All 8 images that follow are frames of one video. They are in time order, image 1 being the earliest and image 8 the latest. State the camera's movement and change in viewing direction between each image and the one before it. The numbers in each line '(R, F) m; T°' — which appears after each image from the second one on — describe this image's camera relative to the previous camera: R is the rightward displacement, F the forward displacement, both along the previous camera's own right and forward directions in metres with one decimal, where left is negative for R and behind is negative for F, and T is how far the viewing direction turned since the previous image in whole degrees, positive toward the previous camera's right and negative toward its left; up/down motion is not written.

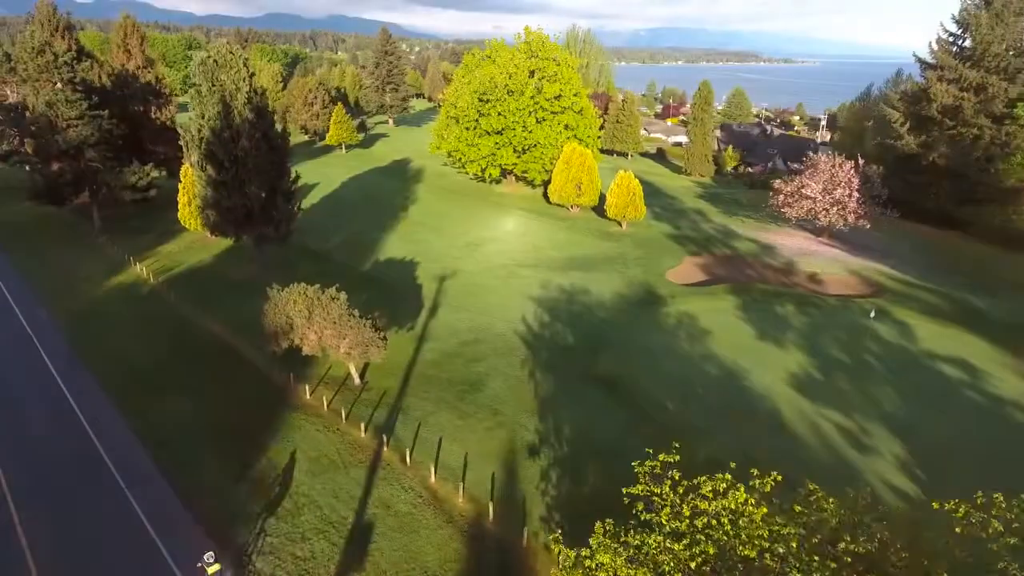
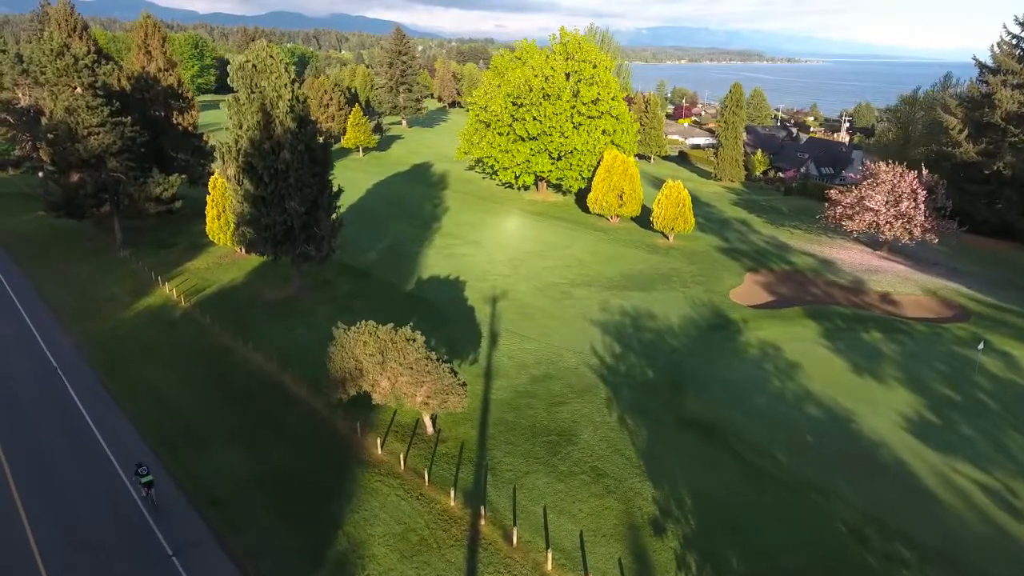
(-2.6, +2.2) m; 0°
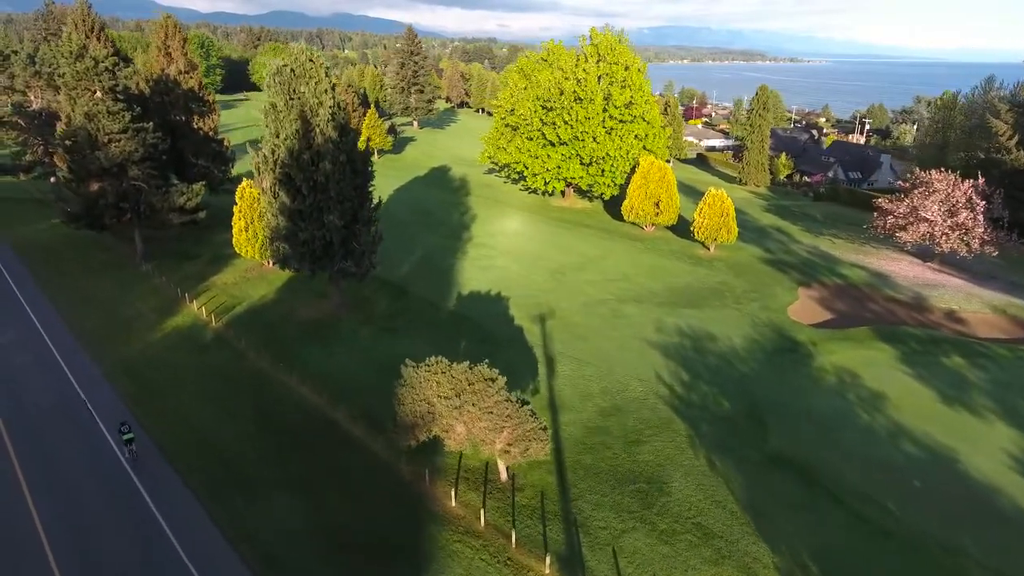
(-2.1, +1.7) m; 0°
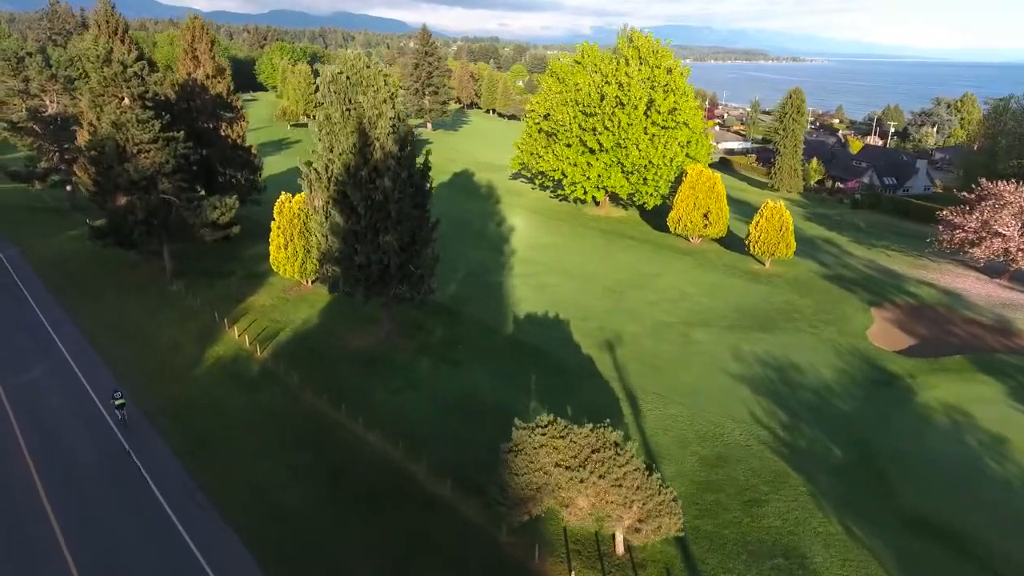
(-2.6, +2.0) m; 0°
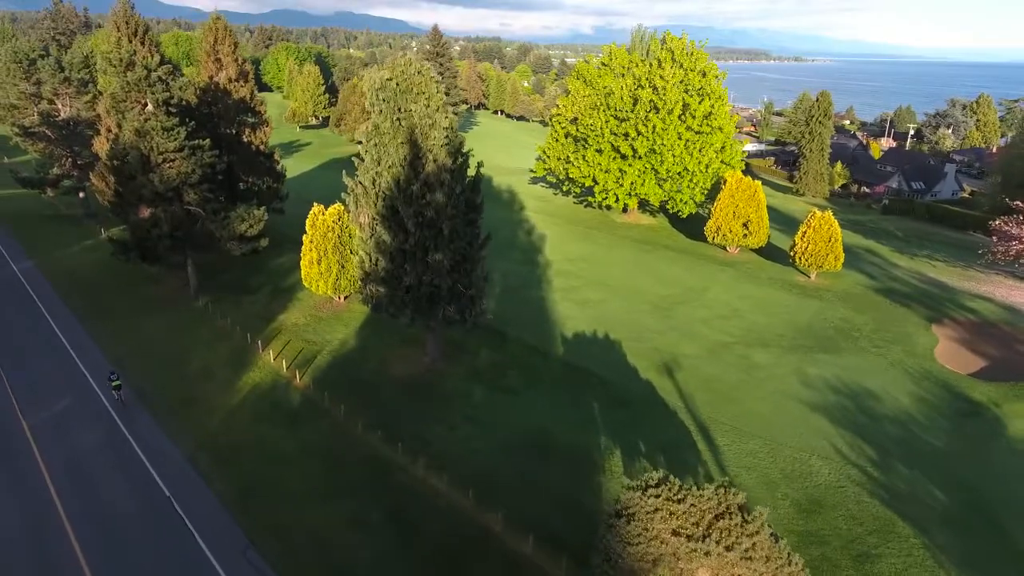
(-1.9, +1.5) m; 0°
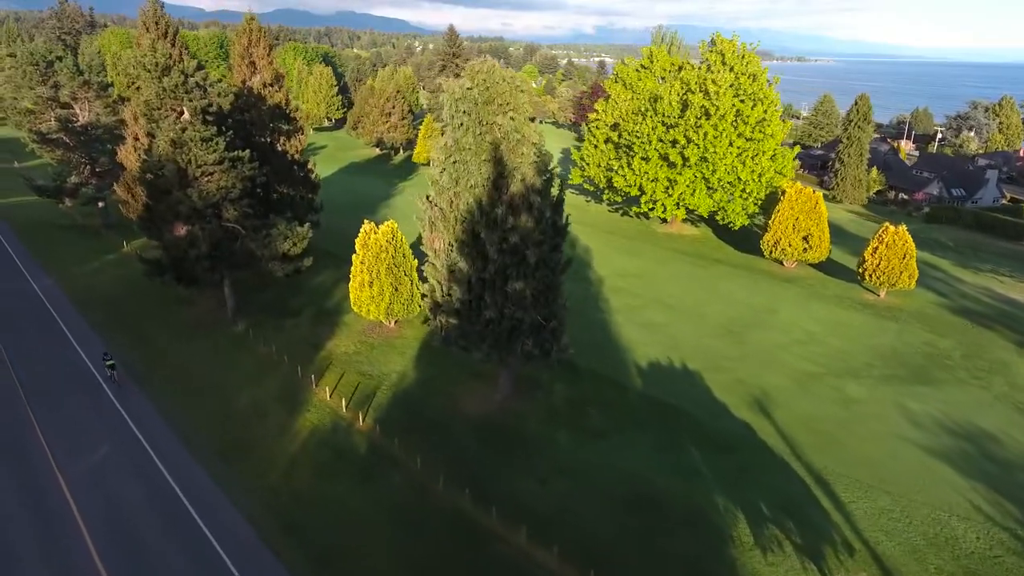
(-2.6, +2.1) m; 0°
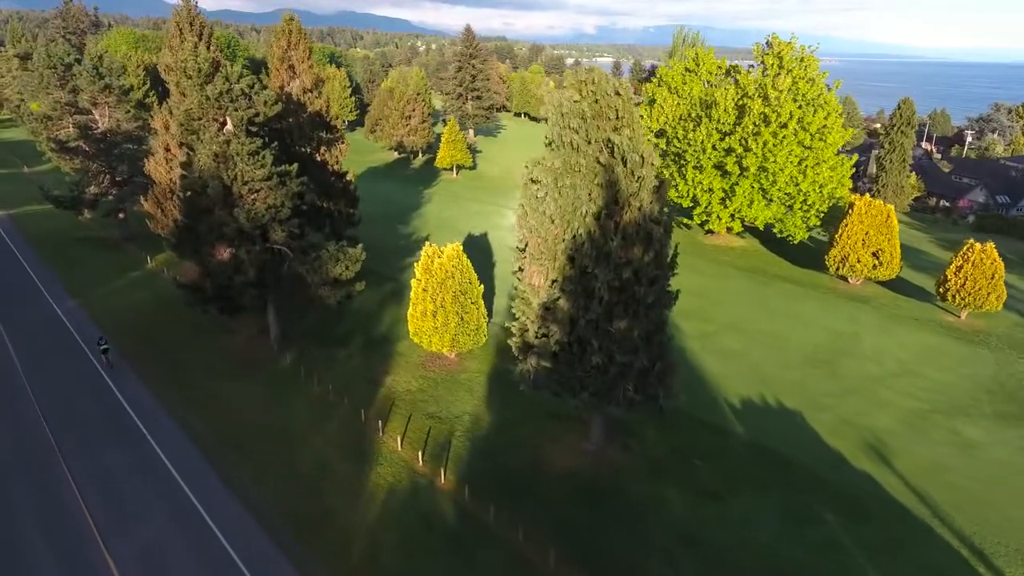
(-2.7, +2.2) m; 0°
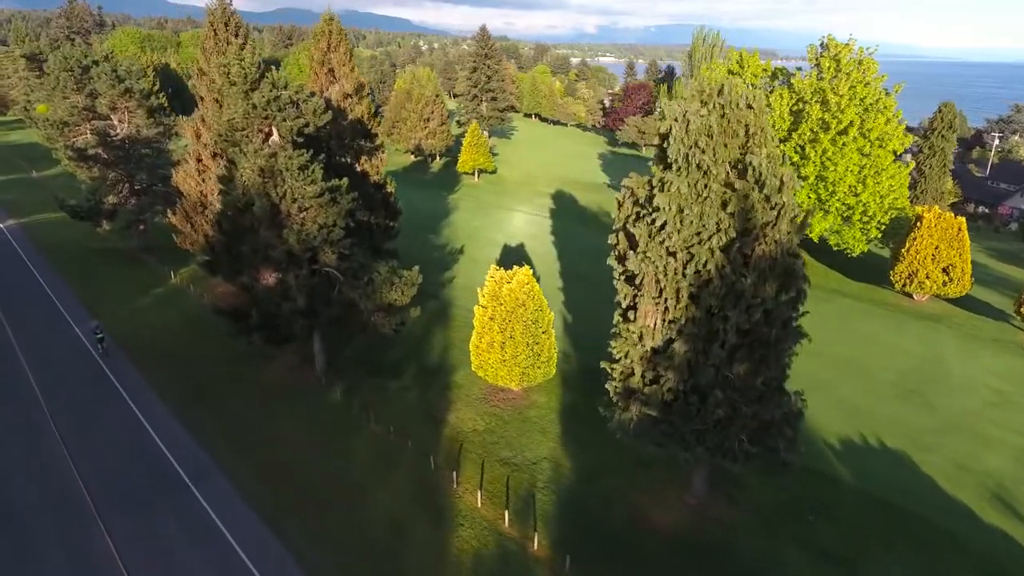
(-2.4, +2.0) m; 0°
